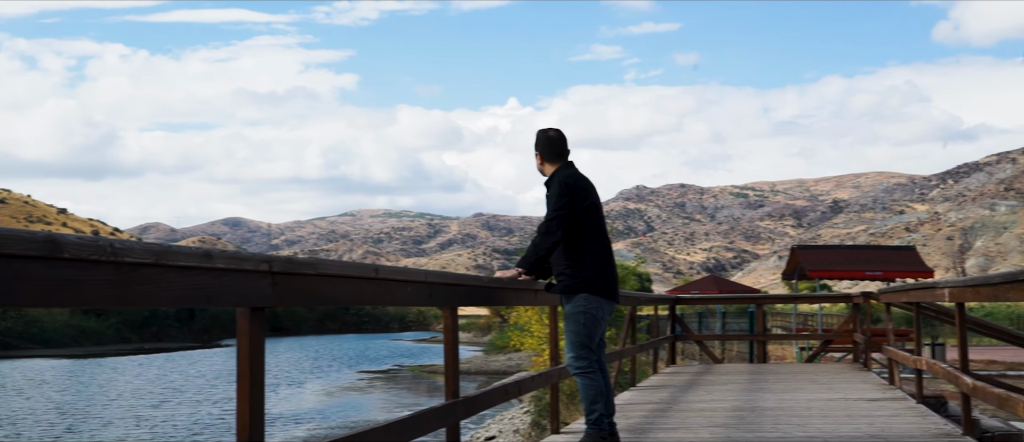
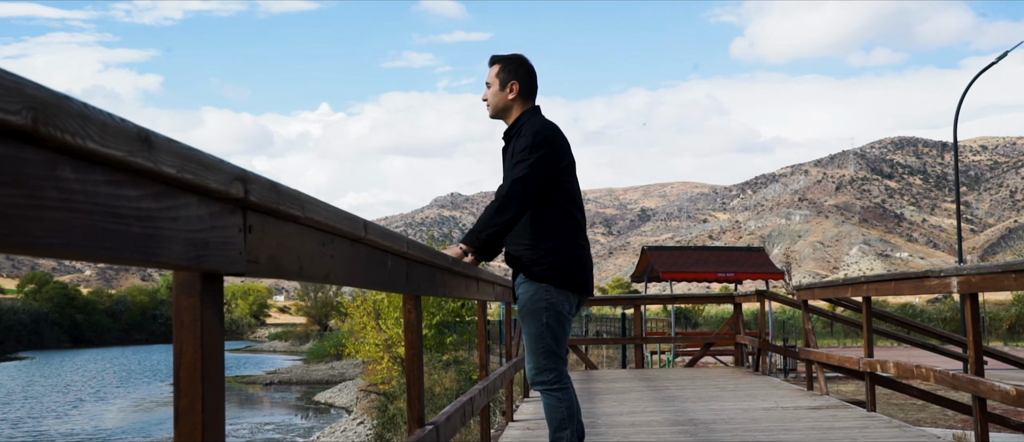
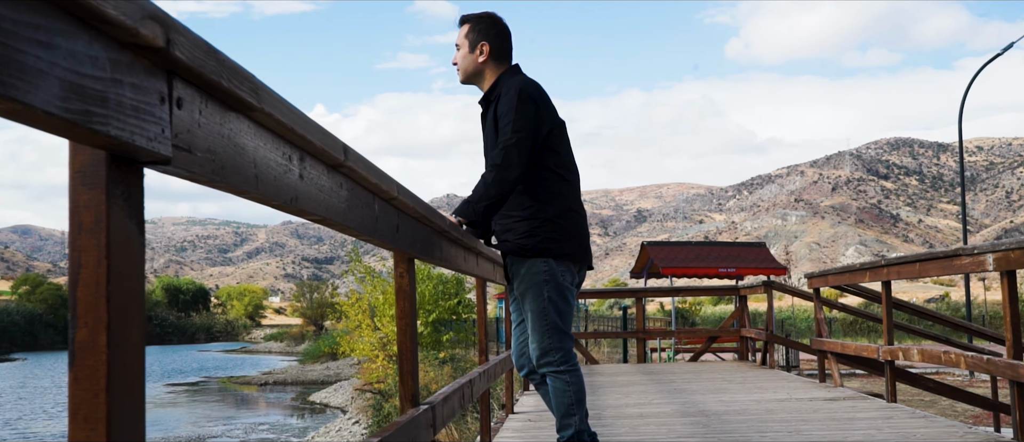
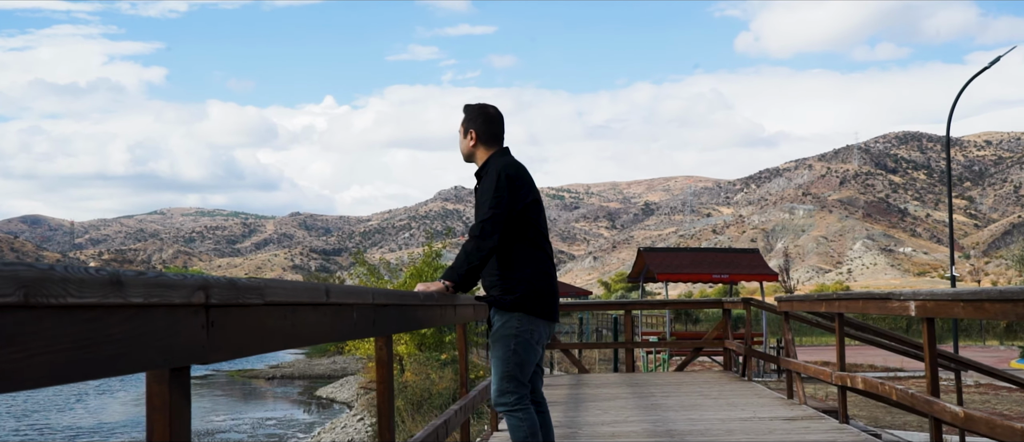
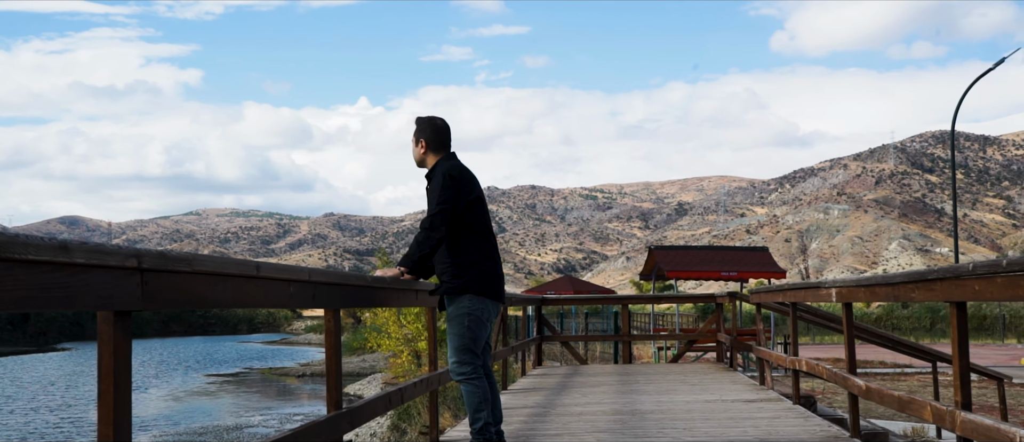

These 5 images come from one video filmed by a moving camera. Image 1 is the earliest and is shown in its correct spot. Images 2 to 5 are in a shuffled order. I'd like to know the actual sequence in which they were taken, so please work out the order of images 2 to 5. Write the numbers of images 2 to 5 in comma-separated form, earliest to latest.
5, 4, 2, 3
